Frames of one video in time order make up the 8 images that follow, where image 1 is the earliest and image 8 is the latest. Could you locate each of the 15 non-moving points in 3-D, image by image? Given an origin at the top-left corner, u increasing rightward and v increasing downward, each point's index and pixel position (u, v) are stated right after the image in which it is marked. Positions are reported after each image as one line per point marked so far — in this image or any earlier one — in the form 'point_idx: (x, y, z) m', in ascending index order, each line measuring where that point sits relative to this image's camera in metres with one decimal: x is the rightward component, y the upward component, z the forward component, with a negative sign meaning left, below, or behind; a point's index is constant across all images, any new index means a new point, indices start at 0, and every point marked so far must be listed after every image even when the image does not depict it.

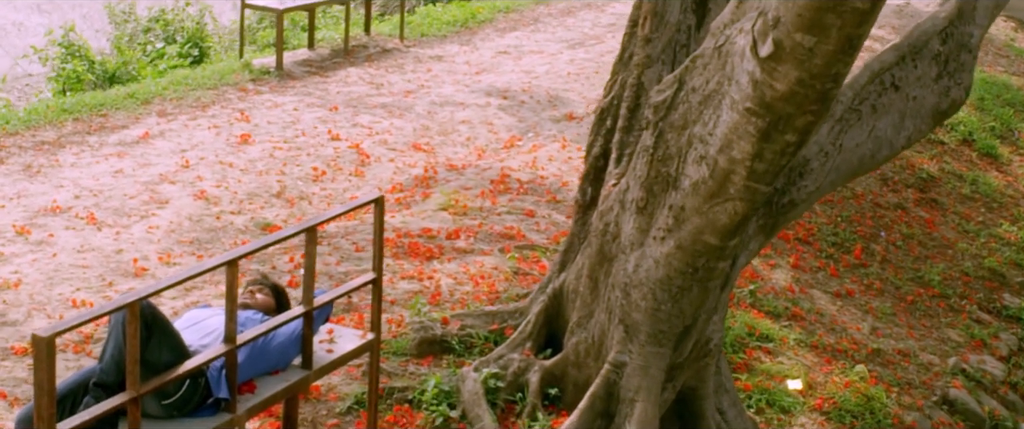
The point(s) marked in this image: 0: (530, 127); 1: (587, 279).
0: (+0.2, +0.8, +12.8) m
1: (+0.4, -0.3, +7.4) m
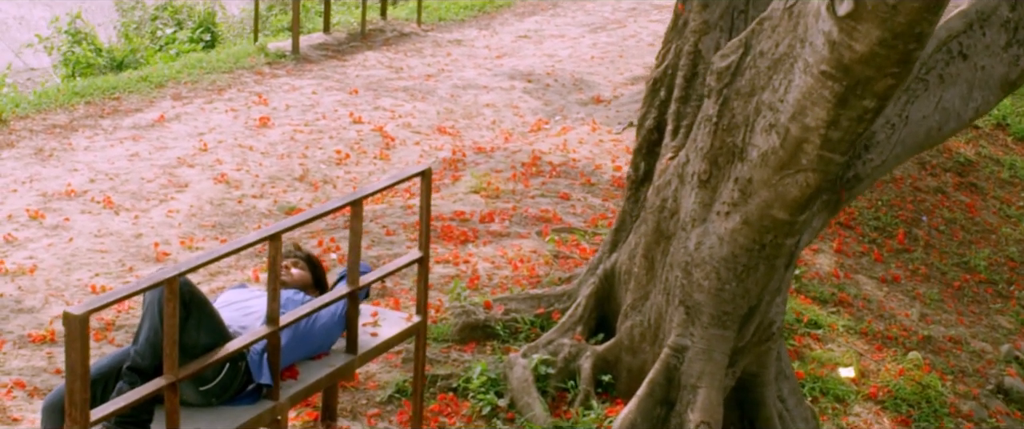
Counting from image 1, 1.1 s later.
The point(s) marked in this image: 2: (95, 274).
0: (+0.4, +0.9, +12.4) m
1: (+0.7, -0.2, +6.9) m
2: (-2.4, -0.3, +8.1) m
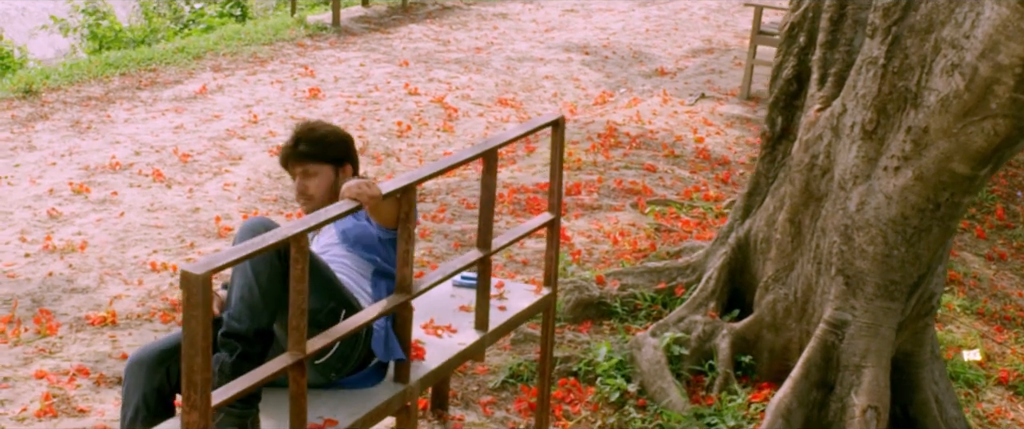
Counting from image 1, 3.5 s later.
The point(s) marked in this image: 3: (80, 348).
0: (+0.9, +1.1, +11.6) m
1: (+1.2, 0.0, +6.1) m
2: (-1.9, -0.2, +7.2) m
3: (-1.9, -0.6, +6.2) m
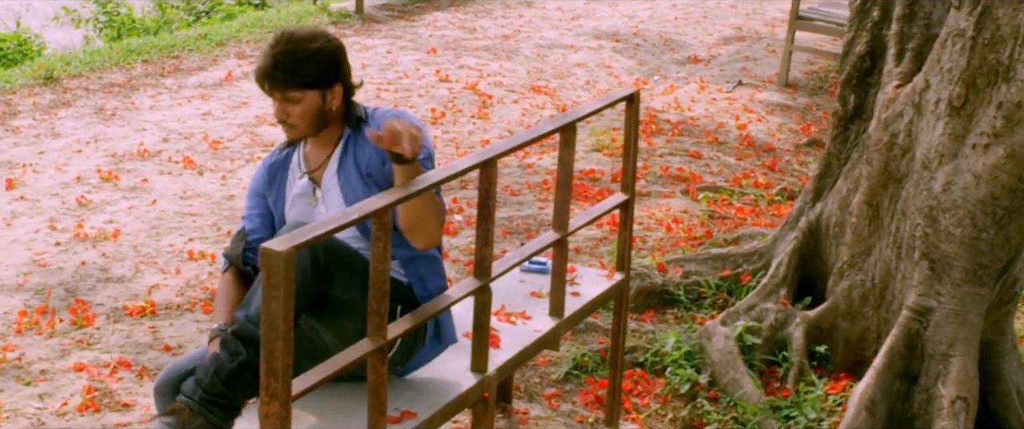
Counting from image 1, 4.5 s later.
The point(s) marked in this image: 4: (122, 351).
0: (+1.2, +1.2, +11.3) m
1: (+1.5, 0.0, +5.8) m
2: (-1.6, -0.1, +6.9) m
3: (-1.7, -0.5, +5.8) m
4: (-1.6, -0.6, +5.7) m
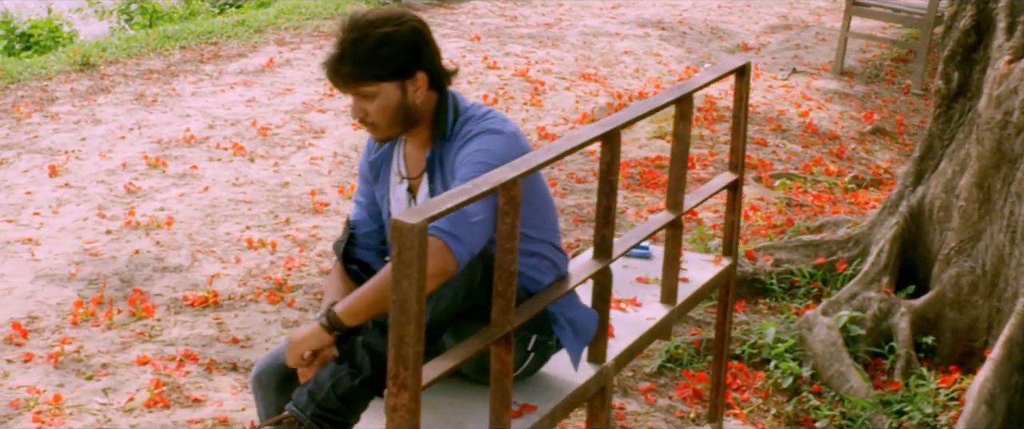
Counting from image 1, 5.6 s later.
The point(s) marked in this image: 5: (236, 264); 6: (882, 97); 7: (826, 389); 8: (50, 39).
0: (+1.5, +1.2, +10.9) m
1: (+1.8, +0.1, +5.5) m
2: (-1.3, -0.1, +6.6) m
3: (-1.3, -0.5, +5.5) m
4: (-1.3, -0.5, +5.4) m
5: (-1.2, -0.2, +6.1) m
6: (+2.7, +0.9, +10.2) m
7: (+1.2, -0.7, +5.3) m
8: (-3.4, +1.3, +10.2) m
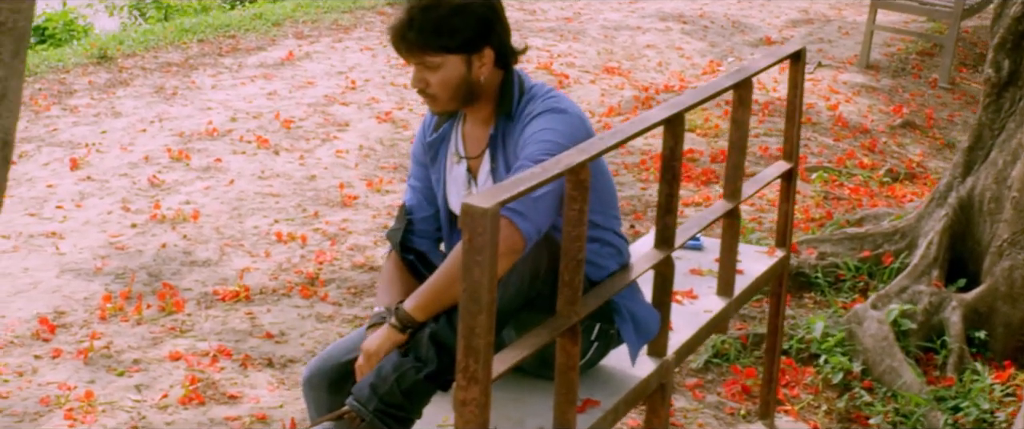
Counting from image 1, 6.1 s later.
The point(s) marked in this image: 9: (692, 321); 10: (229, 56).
0: (+1.7, +1.3, +10.8) m
1: (+2.0, +0.1, +5.3) m
2: (-1.1, 0.0, +6.4) m
3: (-1.2, -0.4, +5.4) m
4: (-1.1, -0.5, +5.2) m
5: (-1.1, -0.2, +6.0) m
6: (+2.9, +0.9, +10.1) m
7: (+1.4, -0.6, +5.1) m
8: (-3.2, +1.3, +10.0) m
9: (+0.5, -0.3, +4.1) m
10: (-1.9, +1.1, +9.4) m
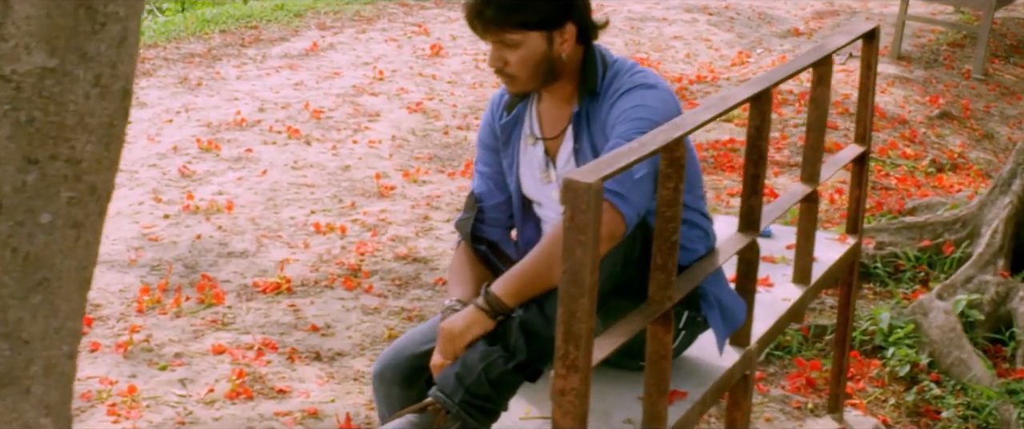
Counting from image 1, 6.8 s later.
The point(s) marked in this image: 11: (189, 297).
0: (+1.9, +1.3, +10.6) m
1: (+2.2, +0.2, +5.2) m
2: (-0.9, 0.0, +6.2) m
3: (-1.0, -0.4, +5.2) m
4: (-0.9, -0.4, +5.0) m
5: (-0.9, -0.1, +5.8) m
6: (+3.1, +1.0, +9.9) m
7: (+1.6, -0.6, +4.9) m
8: (-3.0, +1.4, +9.8) m
9: (+0.7, -0.3, +3.9) m
10: (-1.7, +1.1, +9.2) m
11: (-1.3, -0.3, +5.4) m
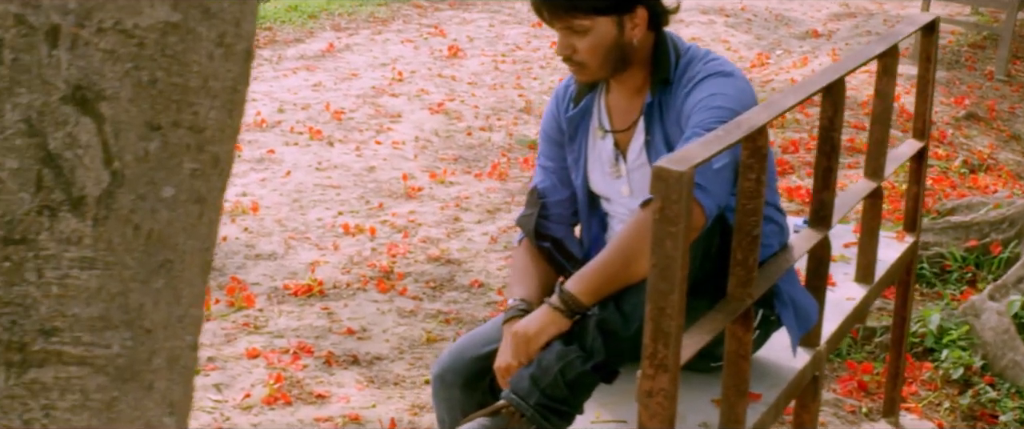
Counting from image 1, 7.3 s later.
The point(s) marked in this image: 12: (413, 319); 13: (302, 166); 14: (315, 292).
0: (+2.0, +1.3, +10.5) m
1: (+2.3, +0.2, +5.0) m
2: (-0.8, 0.0, +6.1) m
3: (-0.8, -0.4, +5.0) m
4: (-0.8, -0.4, +4.9) m
5: (-0.7, -0.1, +5.6) m
6: (+3.2, +0.9, +9.8) m
7: (+1.7, -0.6, +4.8) m
8: (-2.9, +1.3, +9.7) m
9: (+0.9, -0.3, +3.8) m
10: (-1.6, +1.1, +9.0) m
11: (-1.1, -0.3, +5.2) m
12: (-0.4, -0.4, +5.0) m
13: (-1.0, +0.2, +6.7) m
14: (-0.8, -0.3, +5.3) m
